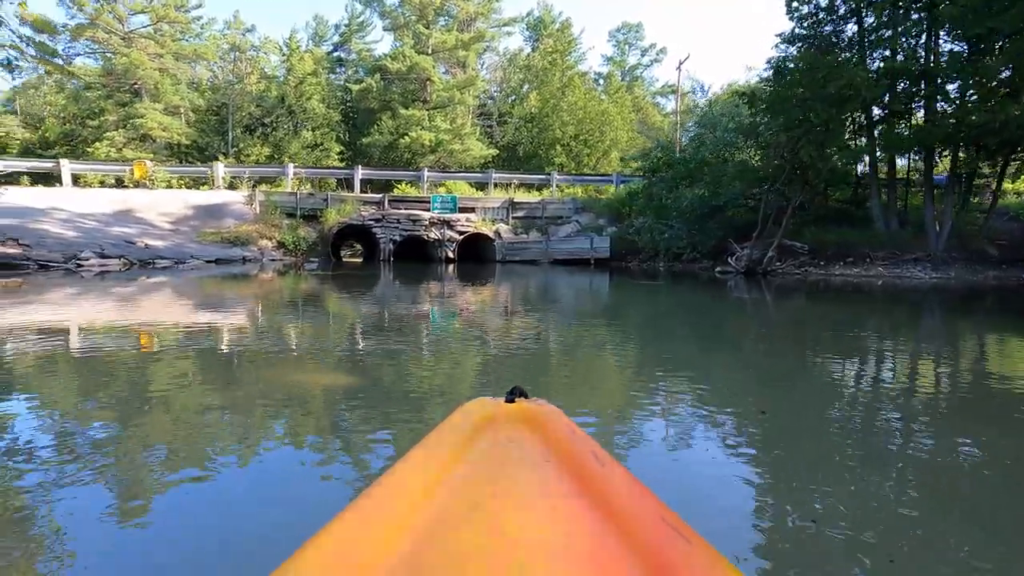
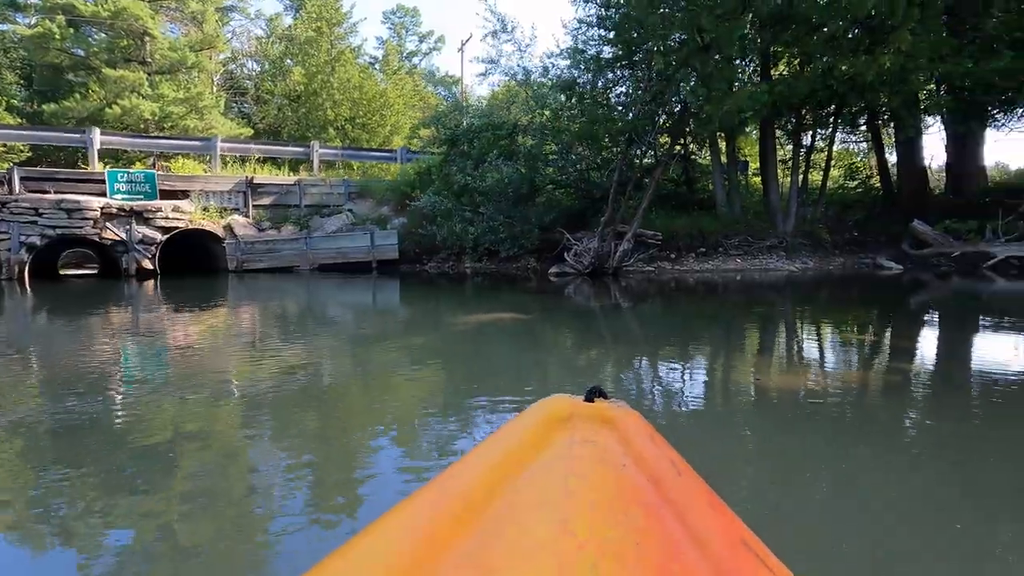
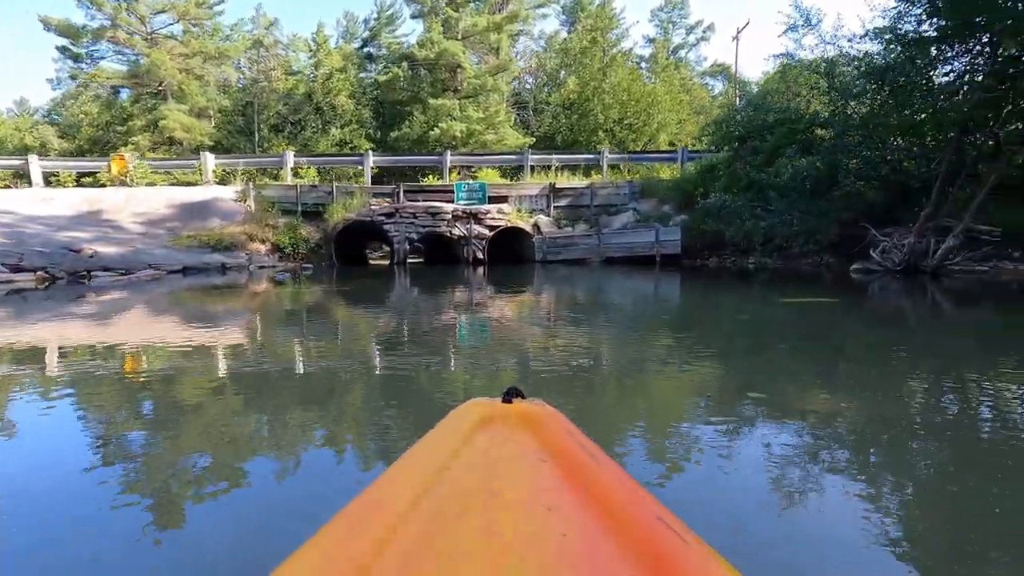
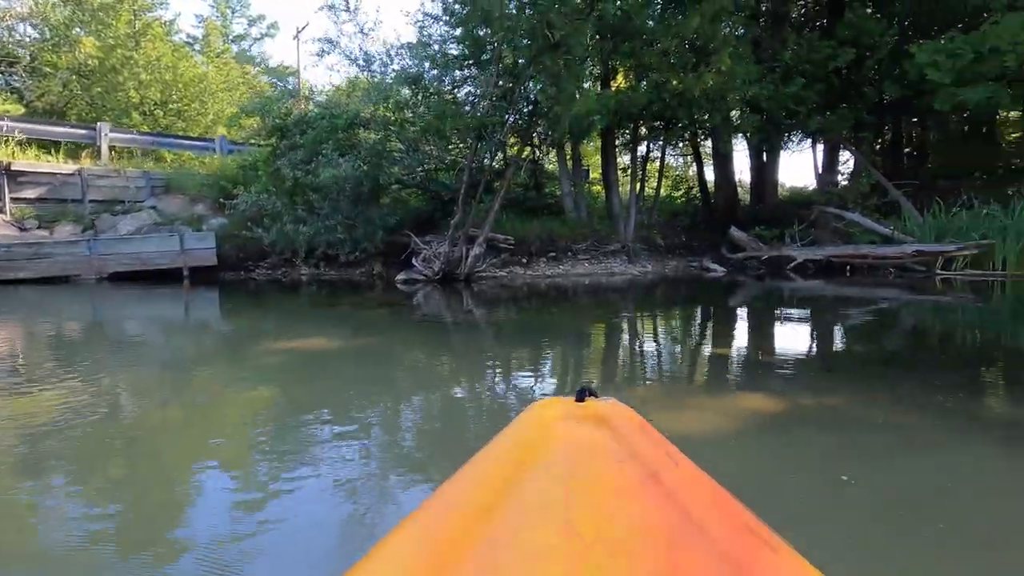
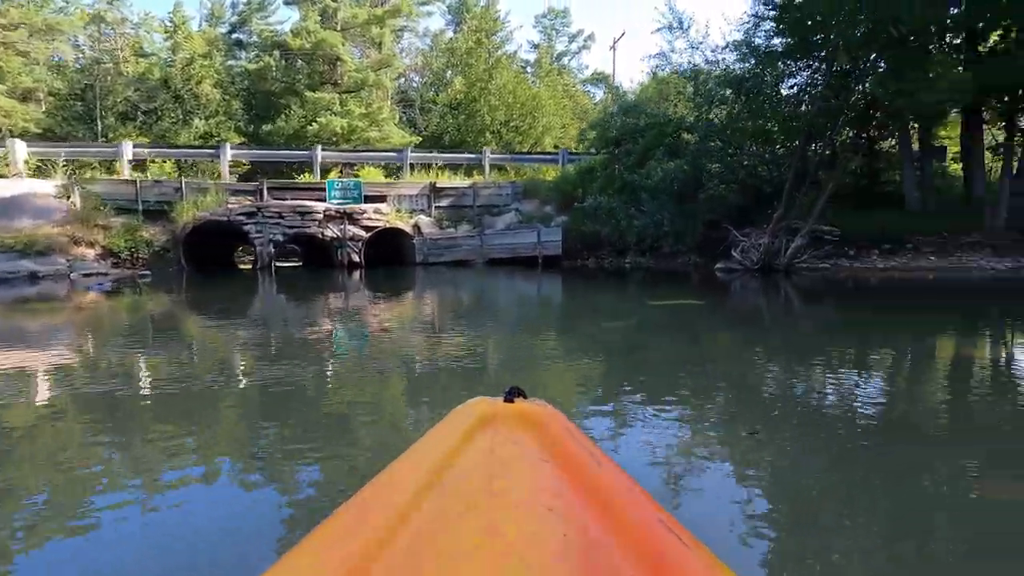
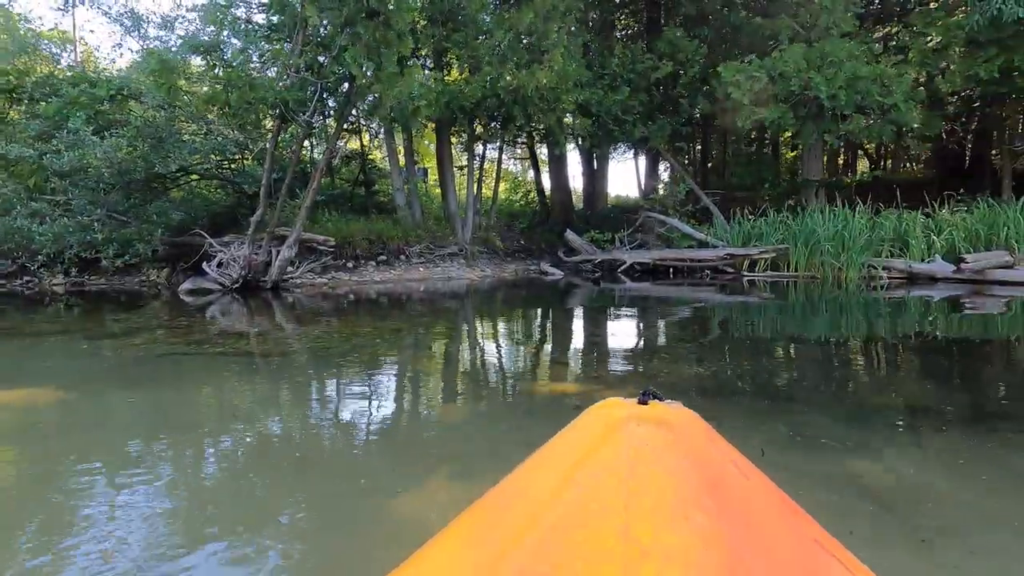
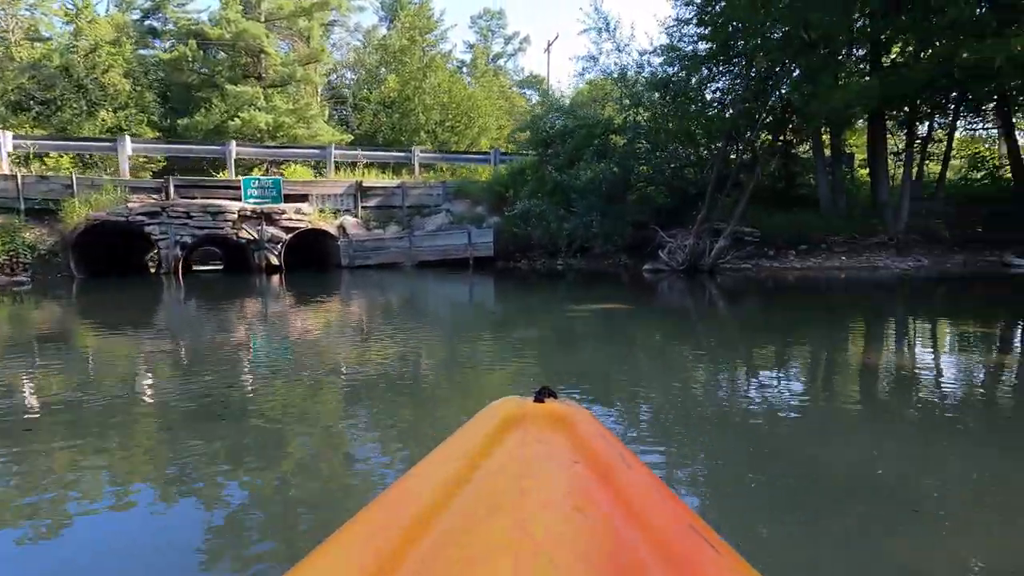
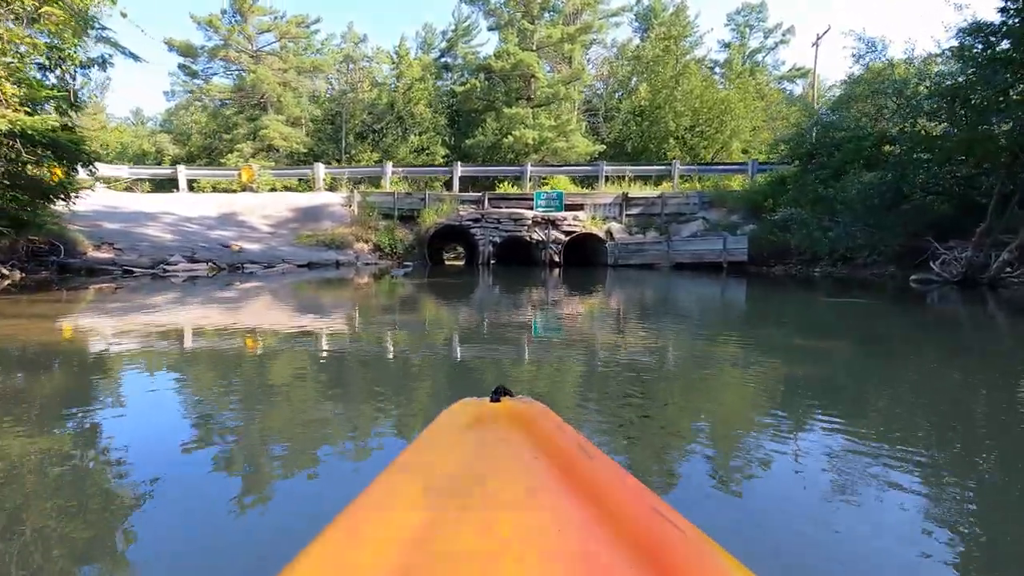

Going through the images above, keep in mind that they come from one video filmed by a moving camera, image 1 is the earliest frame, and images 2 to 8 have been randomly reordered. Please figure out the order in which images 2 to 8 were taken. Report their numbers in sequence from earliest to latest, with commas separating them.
8, 3, 5, 7, 2, 4, 6
